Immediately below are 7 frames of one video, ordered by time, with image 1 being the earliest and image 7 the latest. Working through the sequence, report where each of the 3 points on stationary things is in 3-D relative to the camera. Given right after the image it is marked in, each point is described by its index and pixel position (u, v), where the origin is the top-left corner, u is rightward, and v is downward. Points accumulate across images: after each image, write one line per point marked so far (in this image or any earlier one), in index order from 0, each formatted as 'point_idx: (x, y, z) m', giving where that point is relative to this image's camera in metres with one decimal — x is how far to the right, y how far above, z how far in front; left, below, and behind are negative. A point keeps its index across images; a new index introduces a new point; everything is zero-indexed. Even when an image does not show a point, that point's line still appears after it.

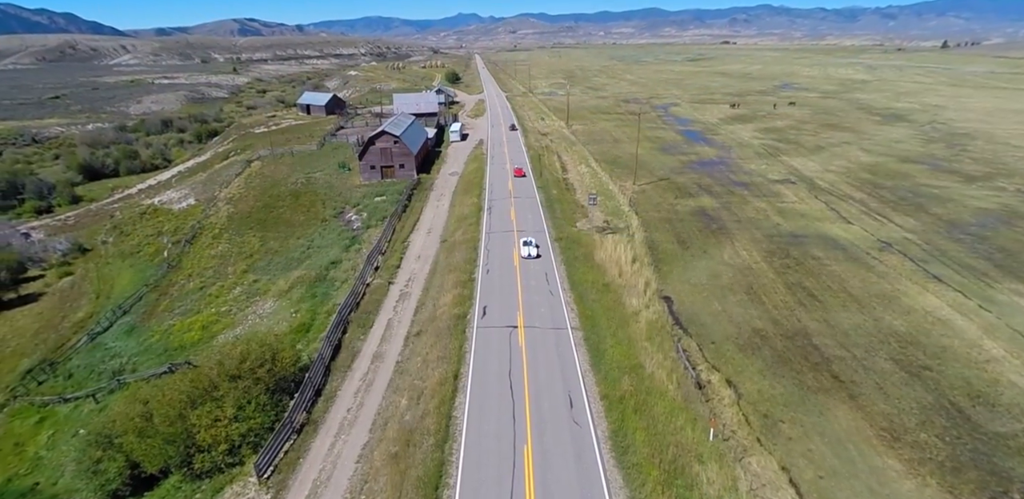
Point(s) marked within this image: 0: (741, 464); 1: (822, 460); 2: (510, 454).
0: (+8.6, -8.0, +18.6) m
1: (+11.9, -8.1, +19.1) m
2: (-0.1, -7.7, +19.2) m
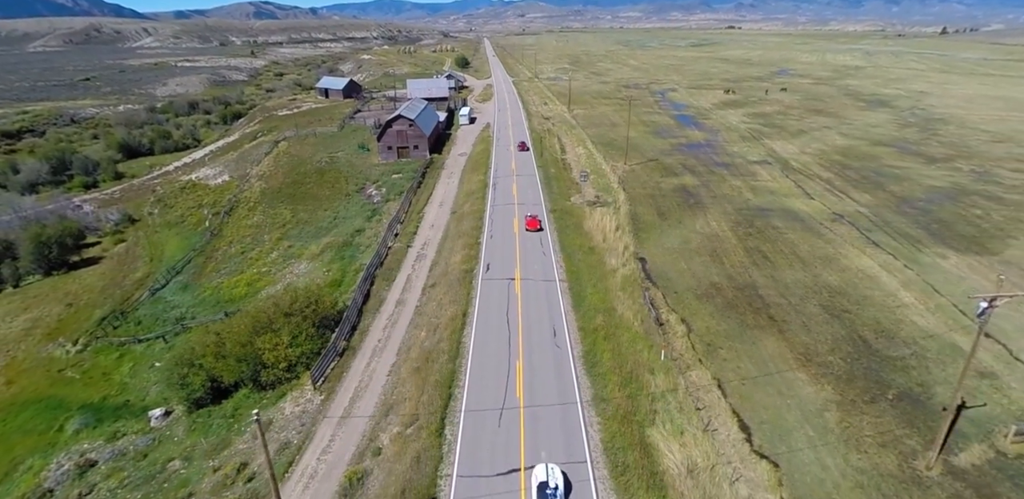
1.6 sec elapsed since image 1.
0: (+8.4, -6.1, +24.4) m
1: (+11.7, -6.2, +24.9) m
2: (-0.3, -5.7, +25.1) m
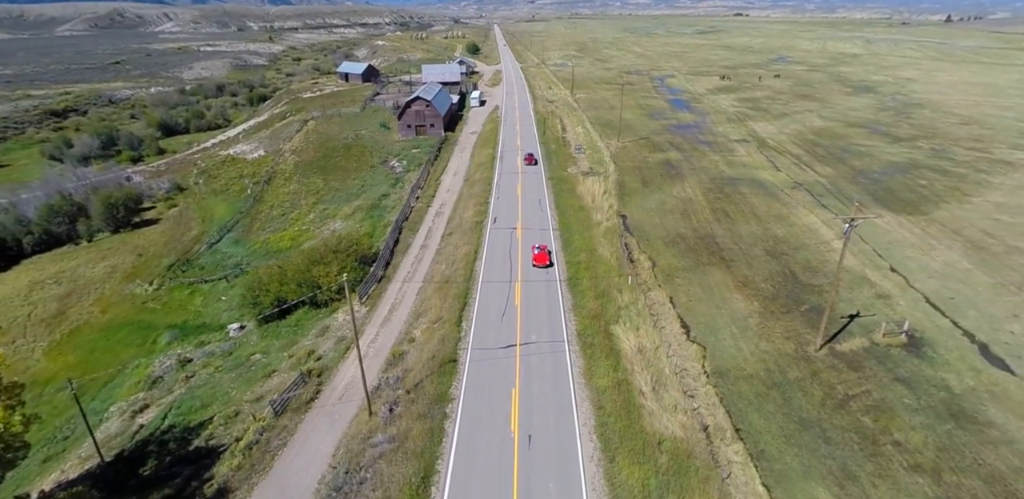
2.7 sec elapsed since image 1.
0: (+8.4, -2.7, +31.7) m
1: (+11.7, -2.8, +32.1) m
2: (-0.2, -2.2, +32.5) m
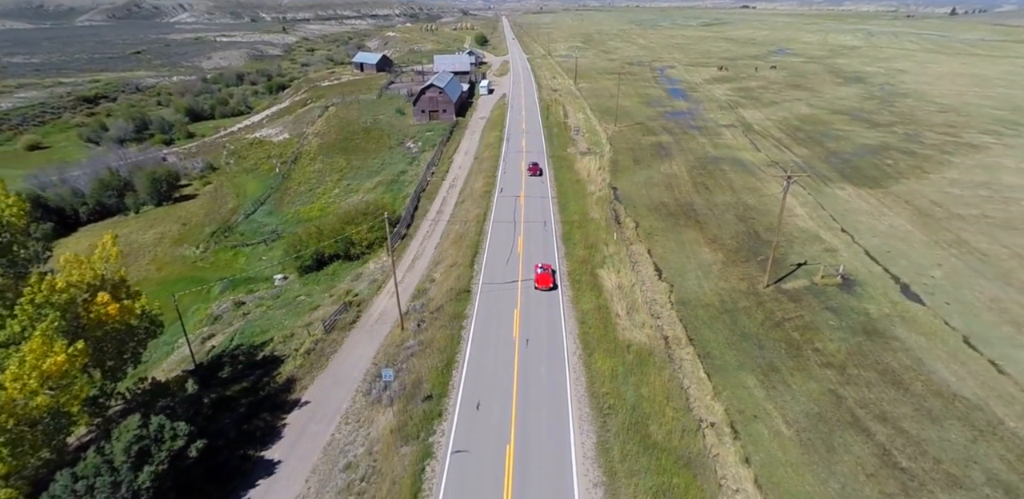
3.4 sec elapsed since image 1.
0: (+8.7, +0.3, +37.5) m
1: (+12.0, +0.2, +37.9) m
2: (0.0, +0.9, +38.5) m
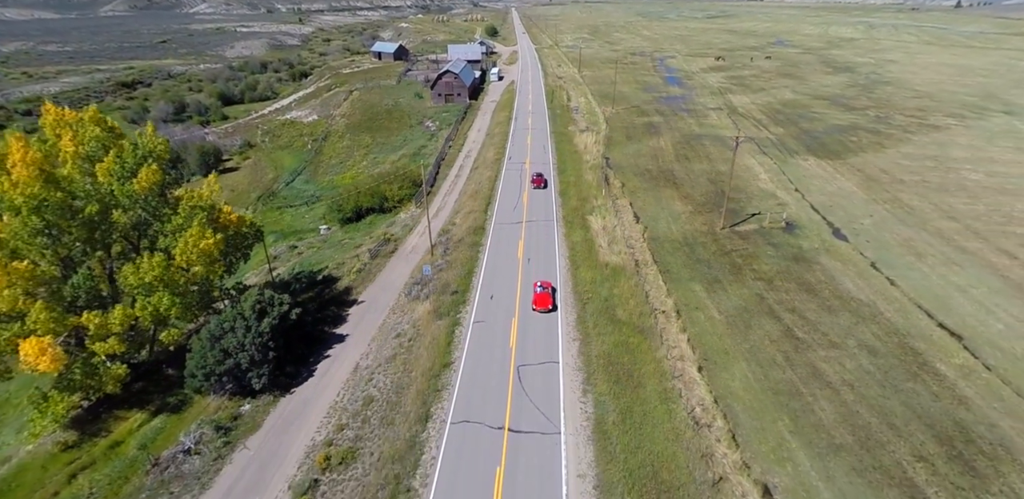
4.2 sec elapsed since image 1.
0: (+9.3, +4.6, +45.5) m
1: (+12.6, +4.4, +45.8) m
2: (+0.6, +5.2, +46.5) m
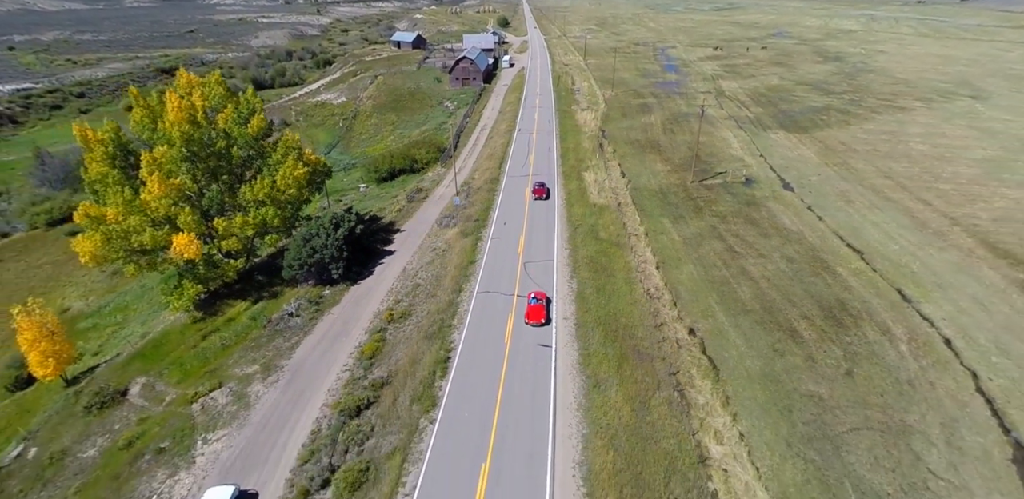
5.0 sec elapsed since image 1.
0: (+10.2, +9.7, +54.6) m
1: (+13.6, +9.5, +54.9) m
2: (+1.6, +10.5, +55.9) m
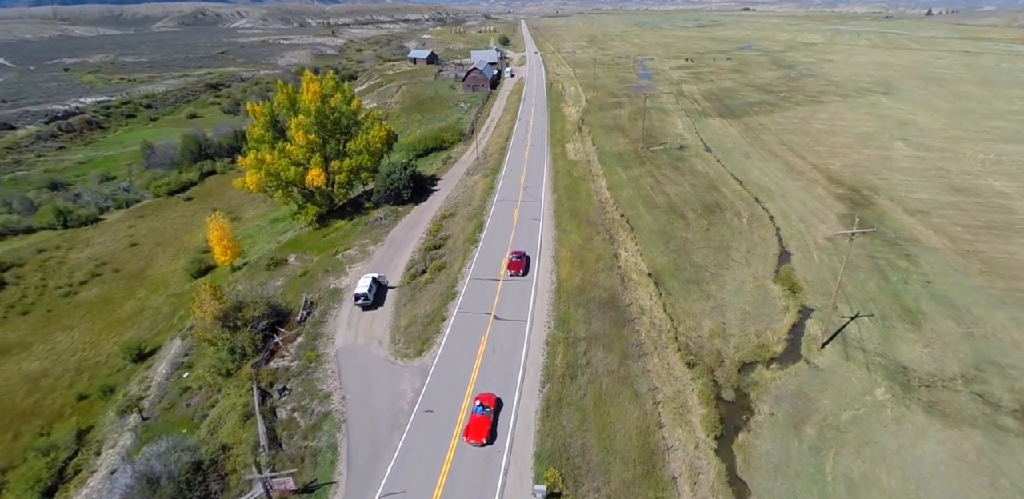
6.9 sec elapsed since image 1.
0: (+10.6, +17.1, +75.6) m
1: (+14.0, +16.9, +75.9) m
2: (+2.0, +17.7, +76.9) m
